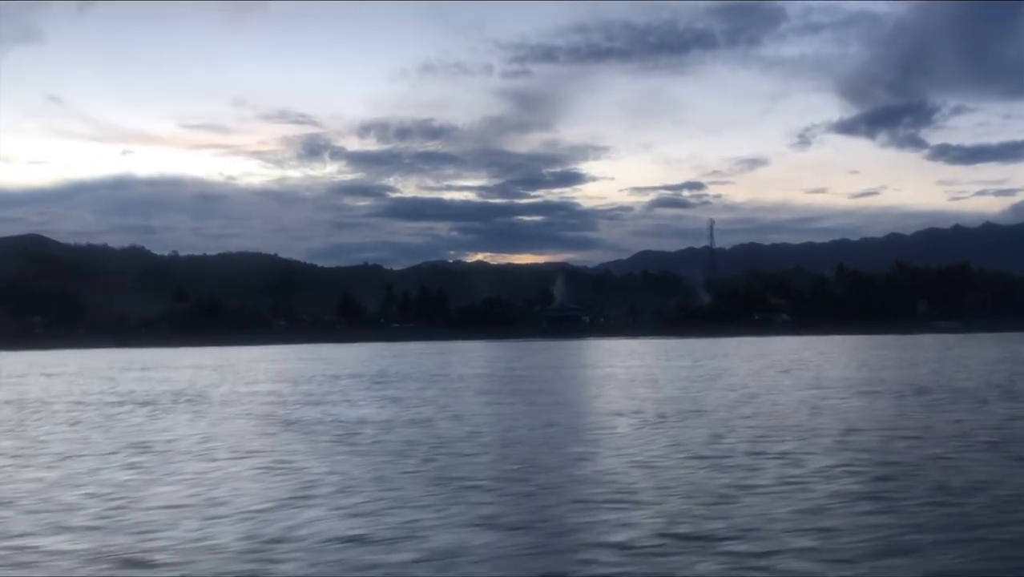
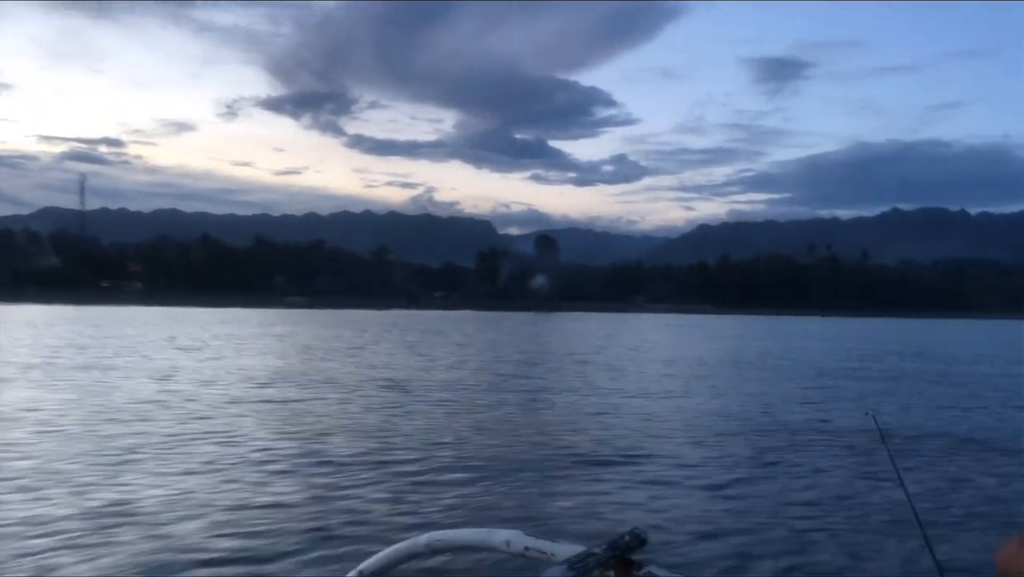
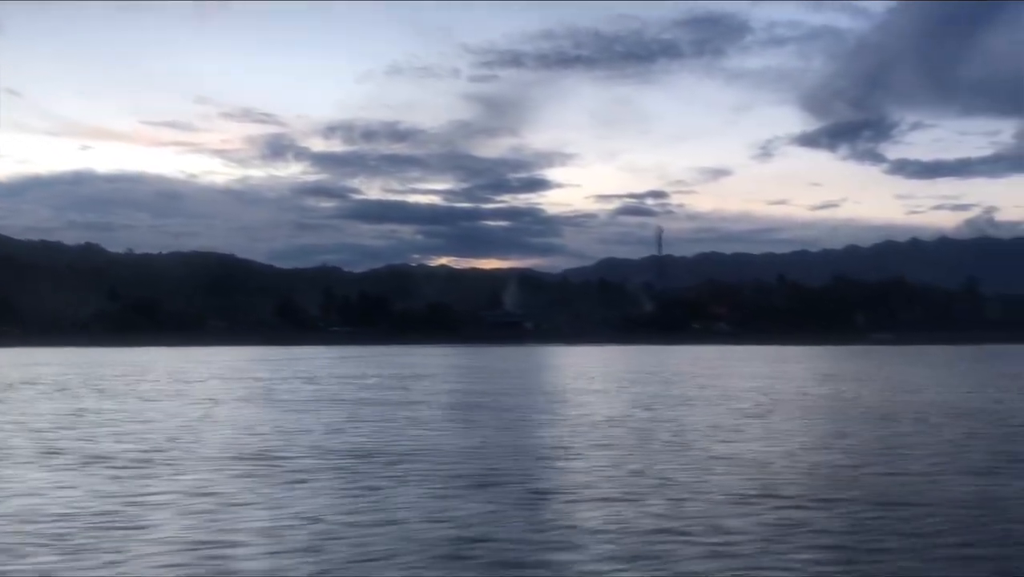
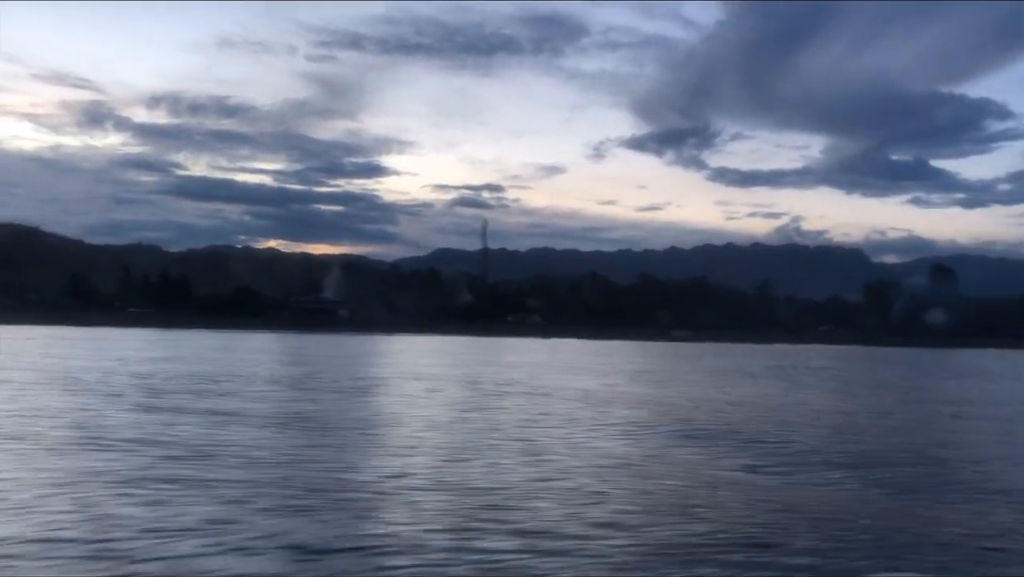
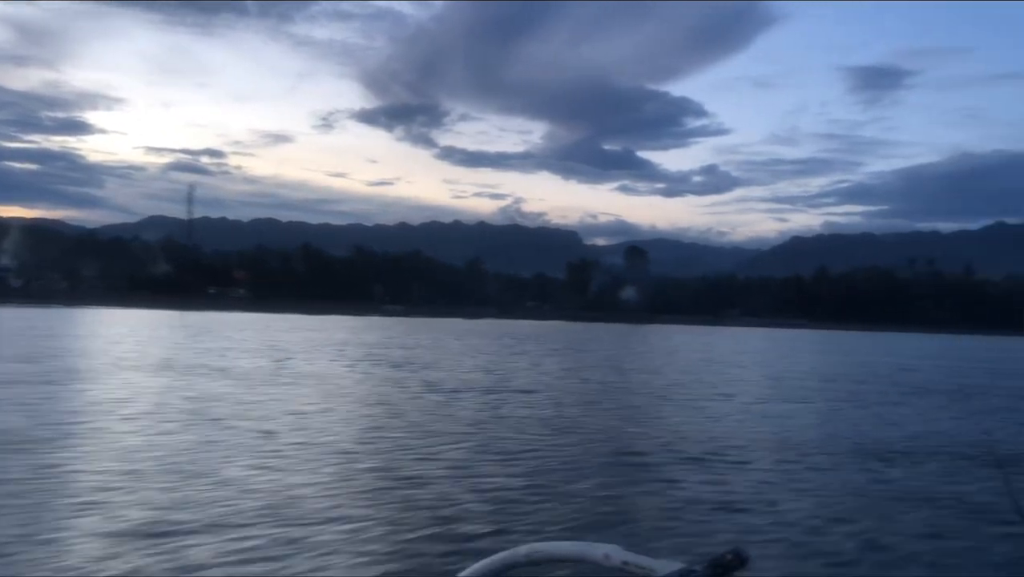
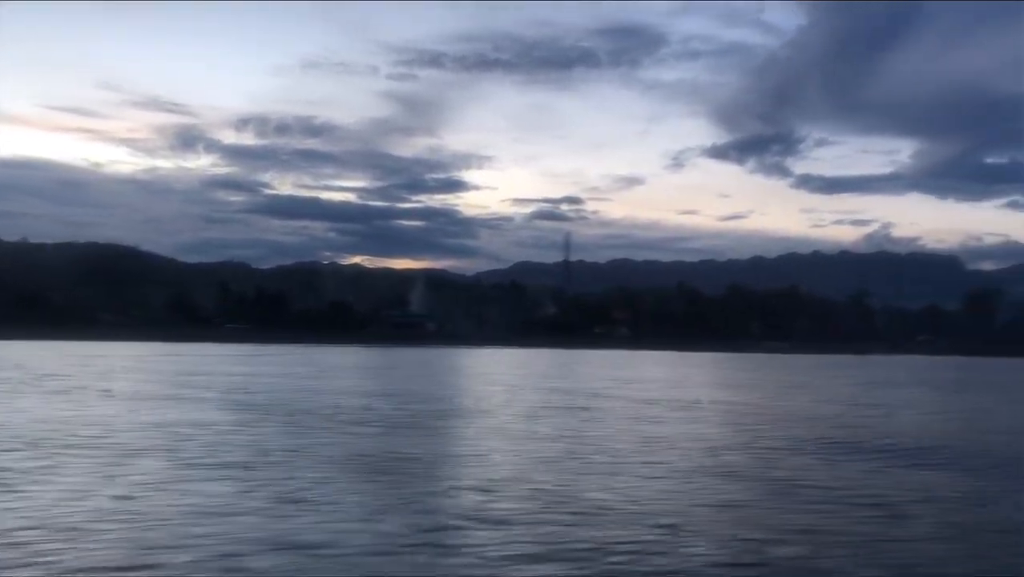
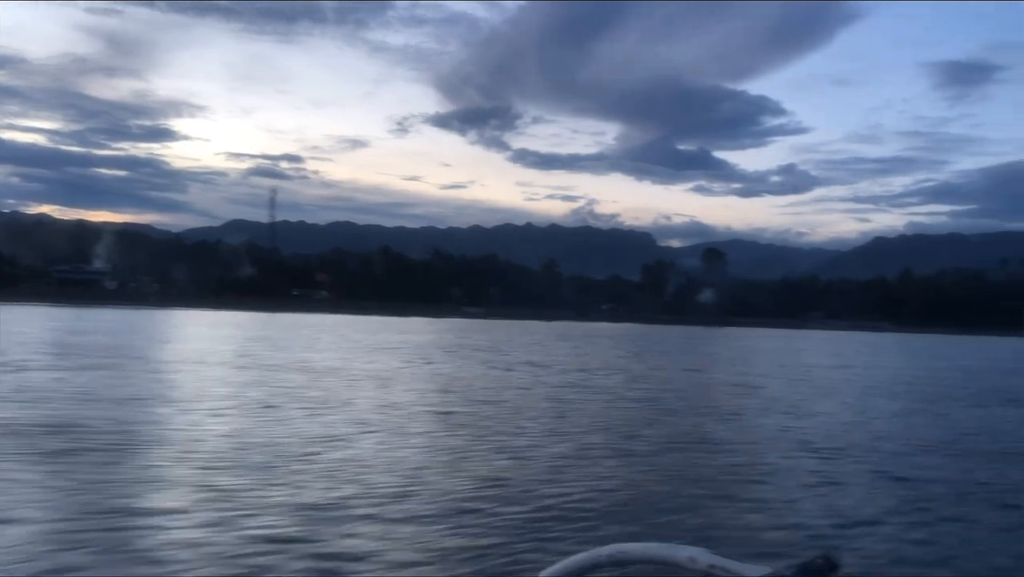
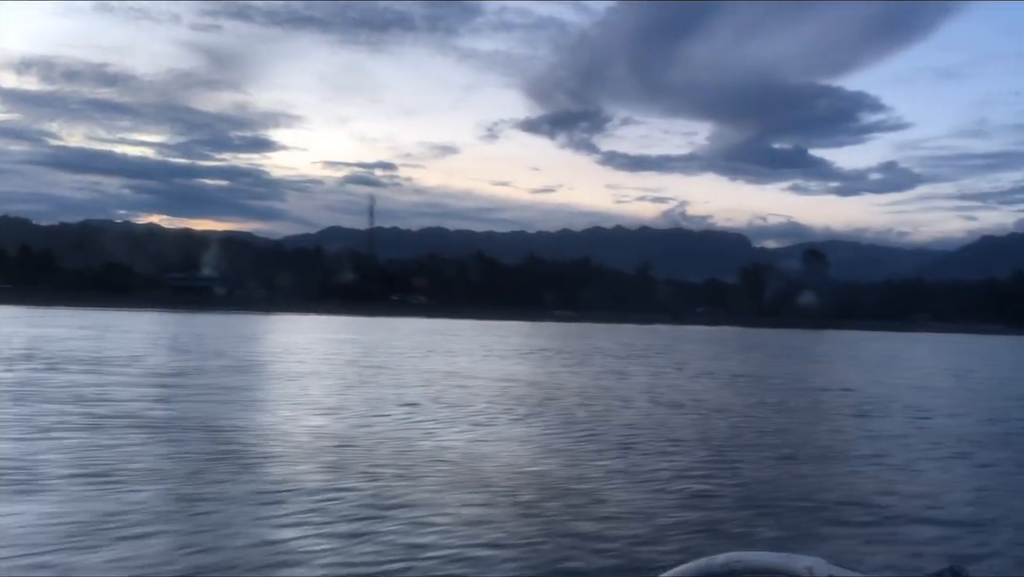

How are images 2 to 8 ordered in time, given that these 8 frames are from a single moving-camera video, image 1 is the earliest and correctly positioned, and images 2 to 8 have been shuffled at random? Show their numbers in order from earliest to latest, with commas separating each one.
3, 6, 4, 8, 7, 5, 2
